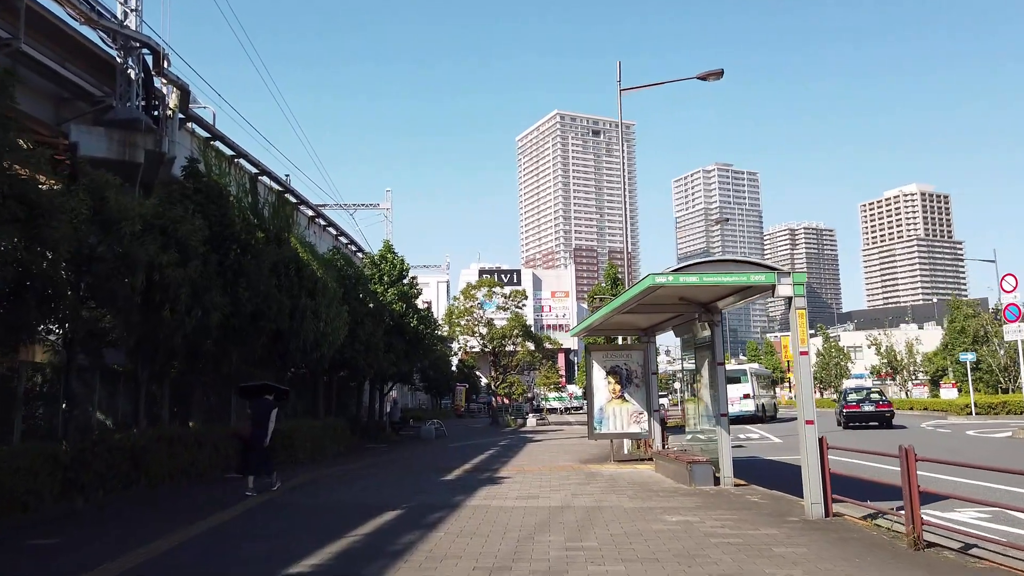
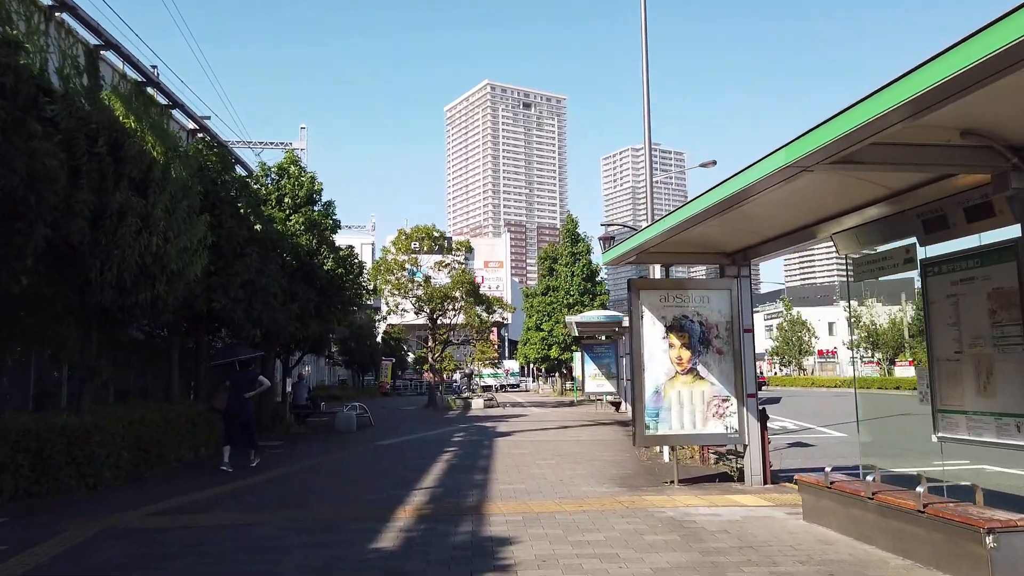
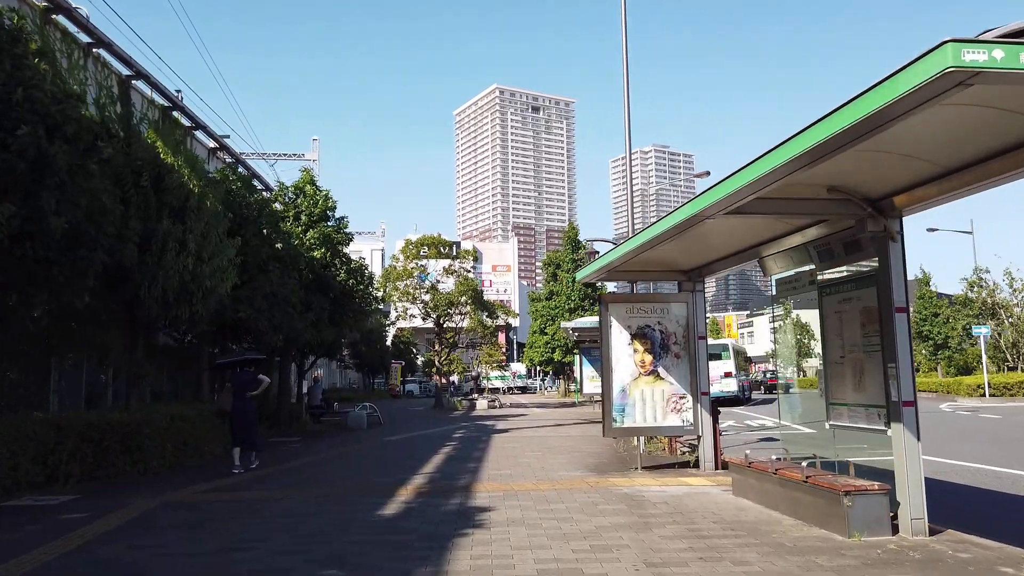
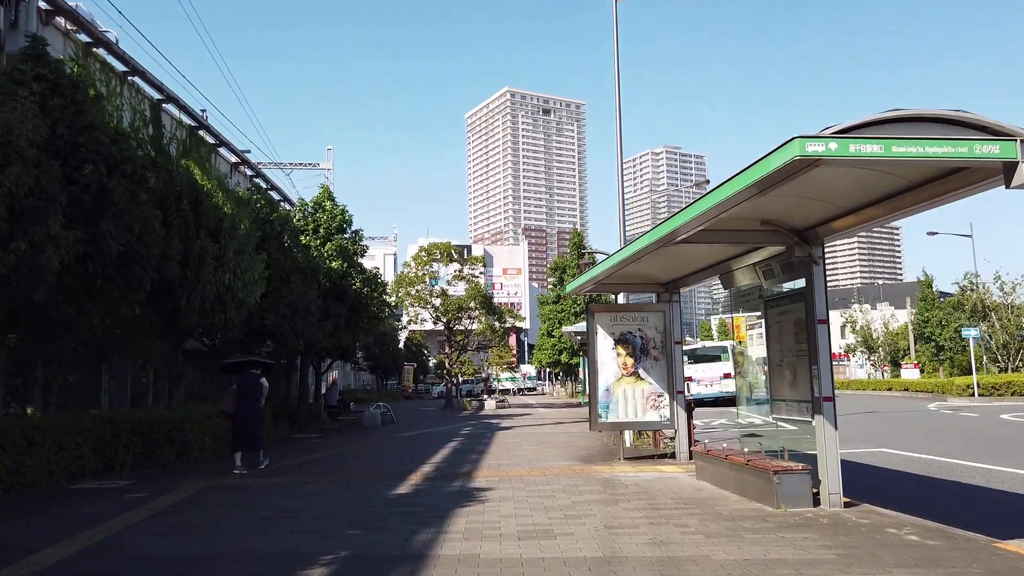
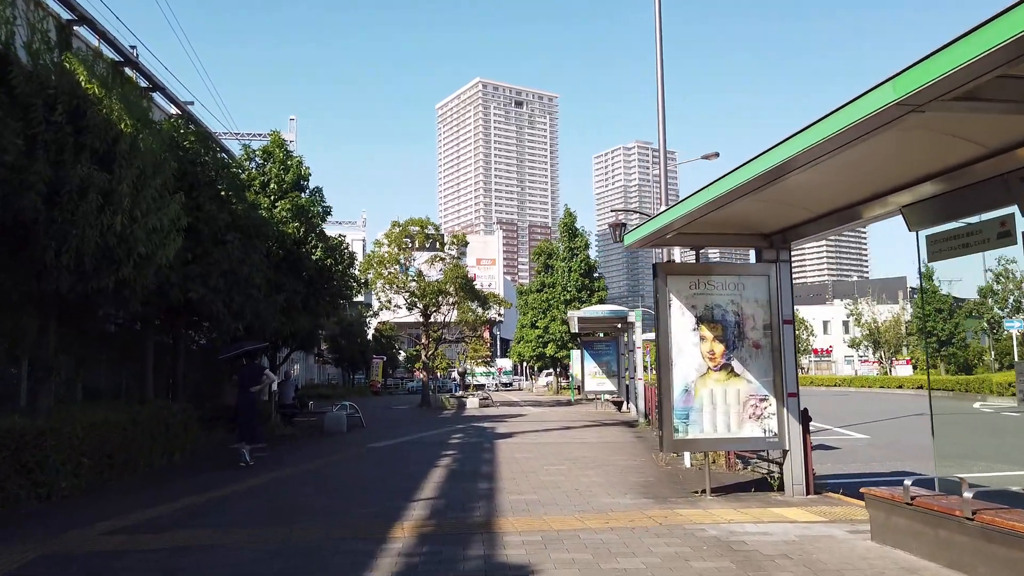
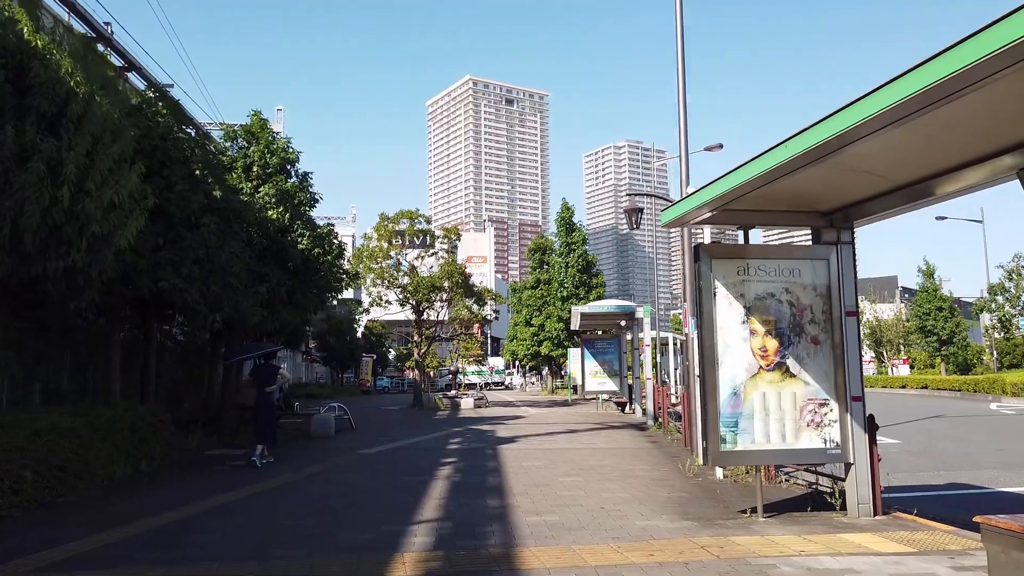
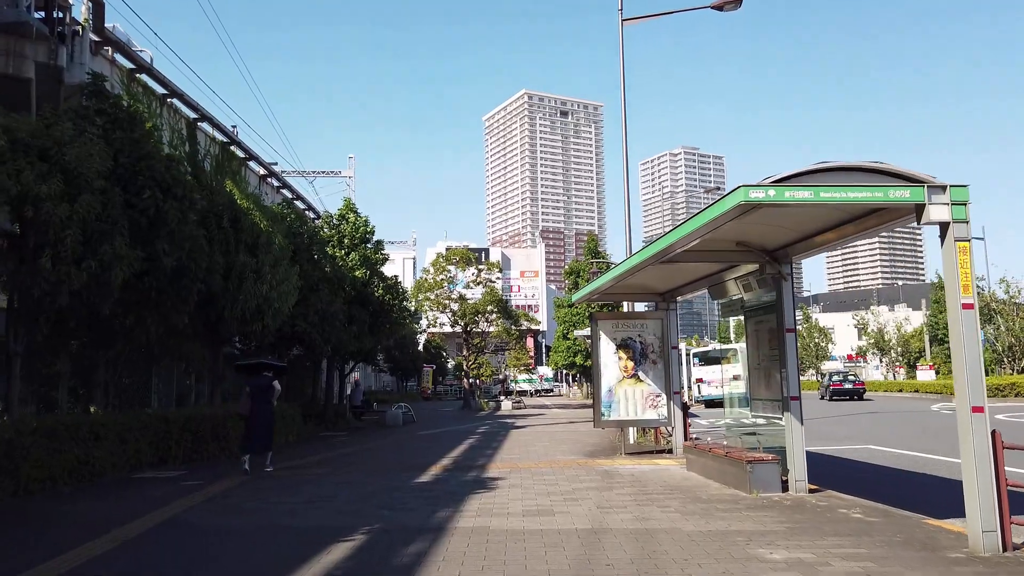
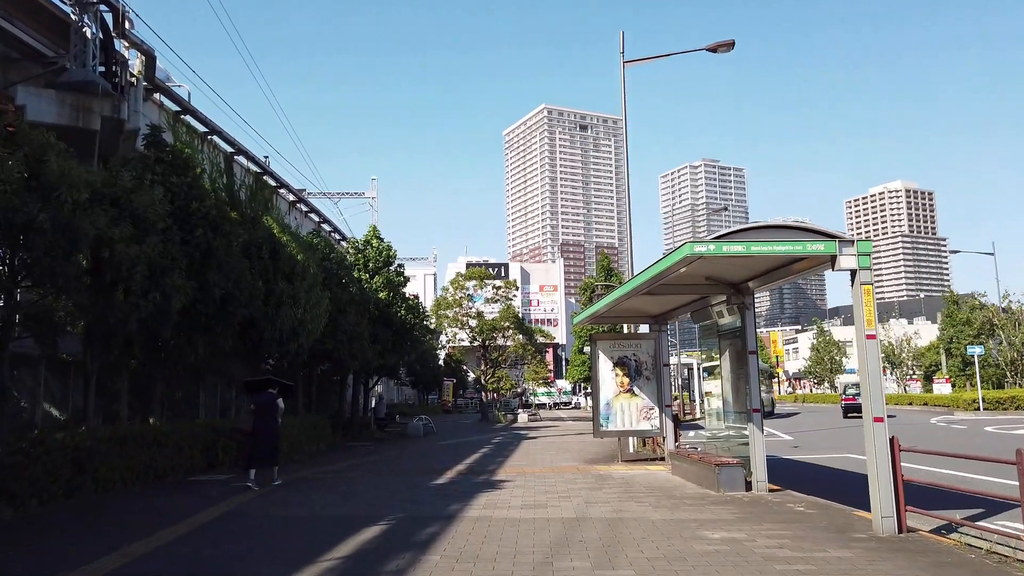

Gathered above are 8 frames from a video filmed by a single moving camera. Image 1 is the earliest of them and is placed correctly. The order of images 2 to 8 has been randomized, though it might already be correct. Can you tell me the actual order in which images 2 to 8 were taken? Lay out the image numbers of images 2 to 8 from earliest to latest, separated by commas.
8, 7, 4, 3, 2, 5, 6
